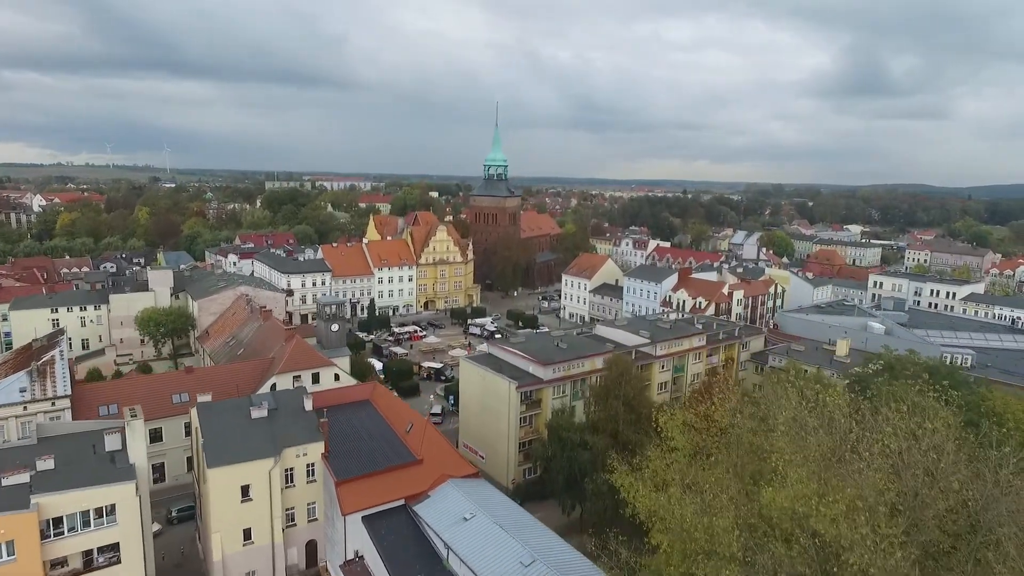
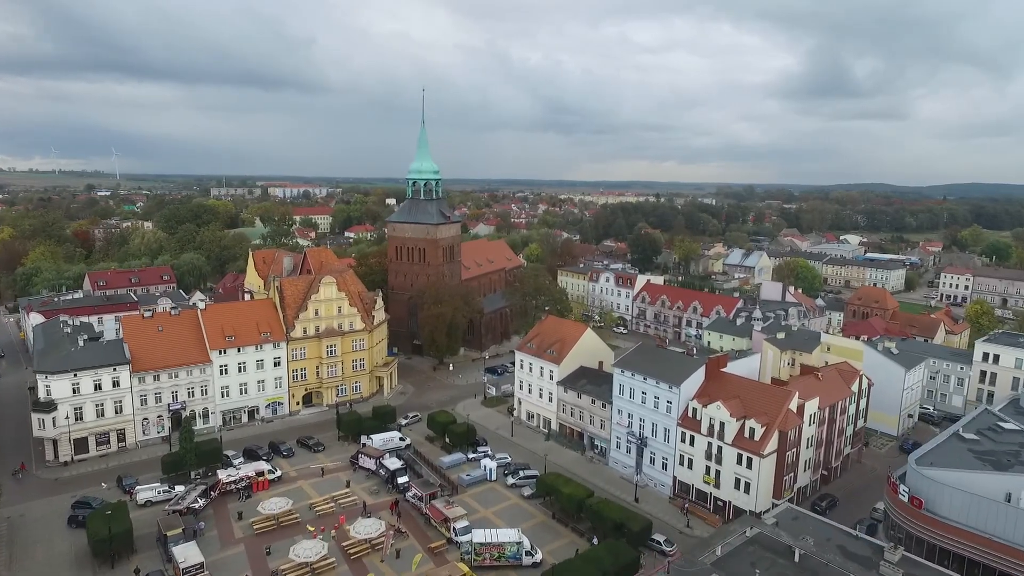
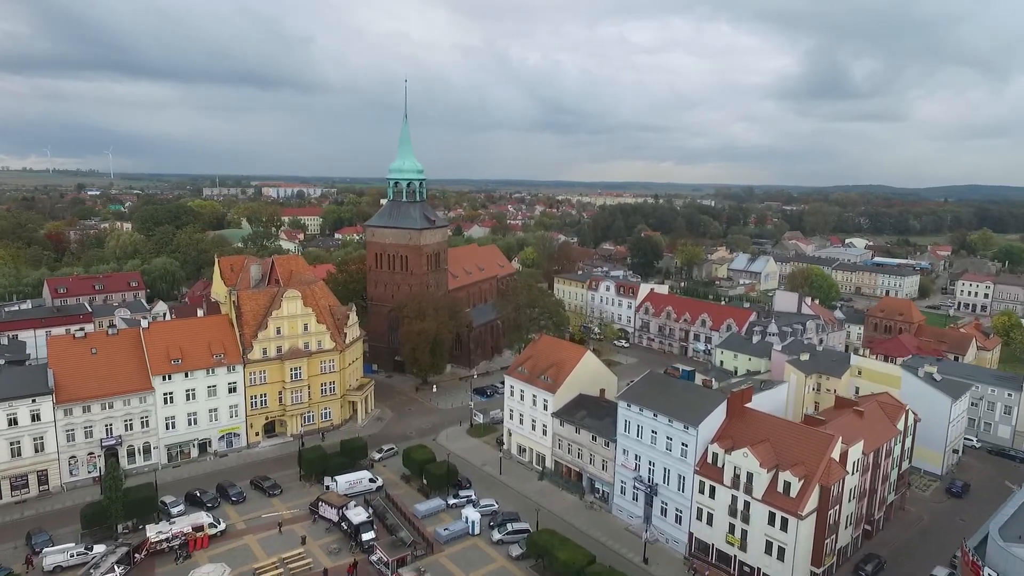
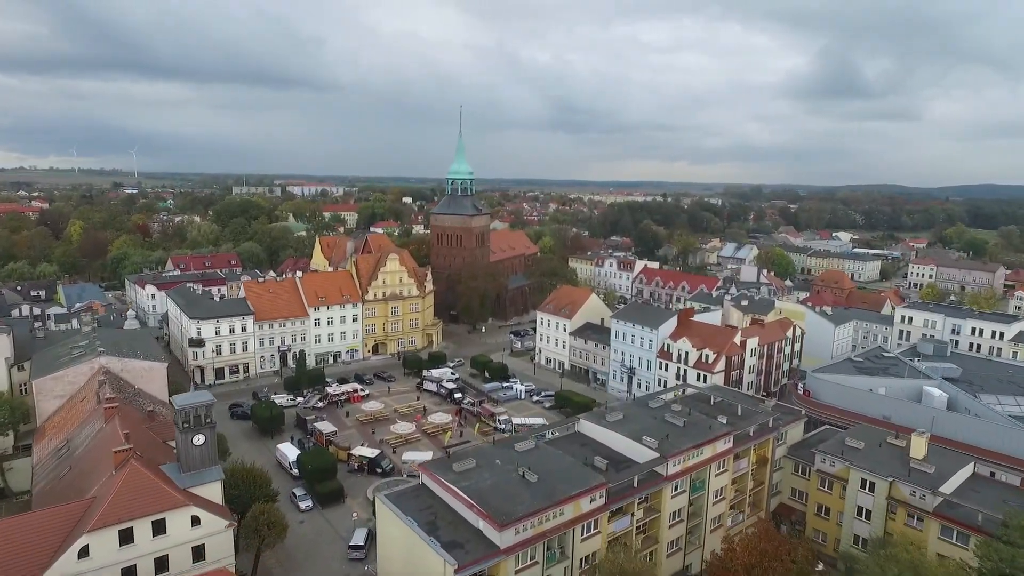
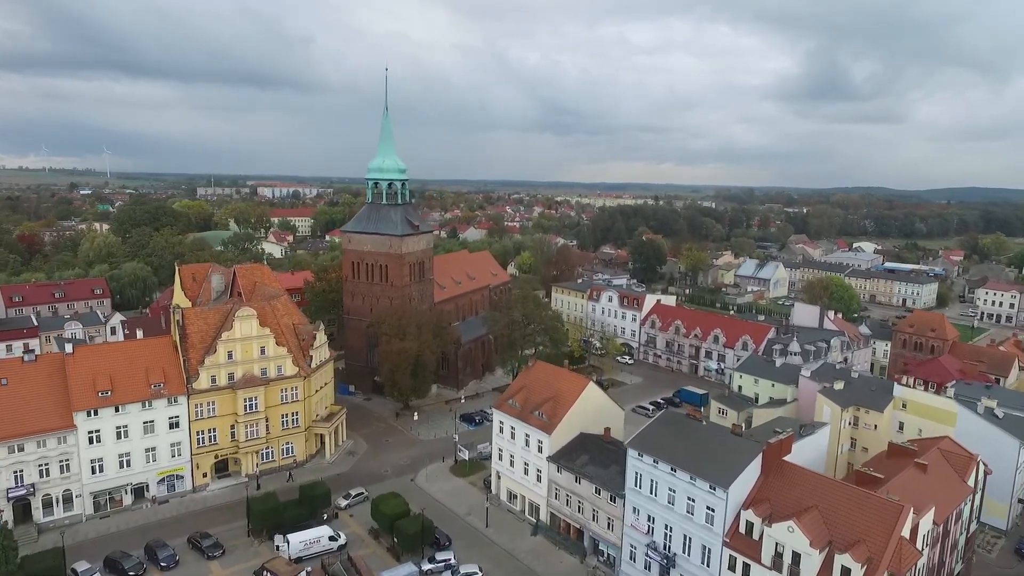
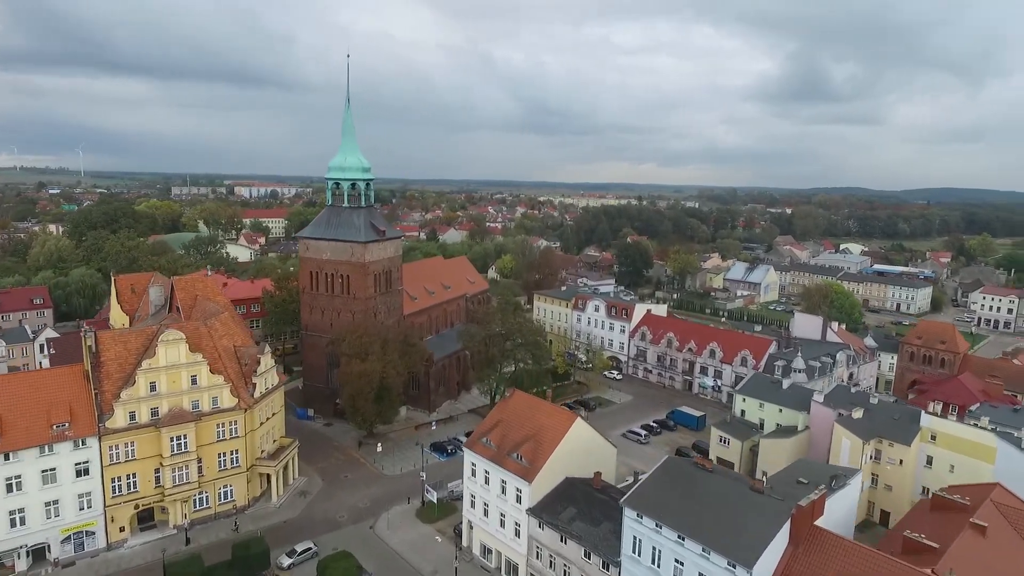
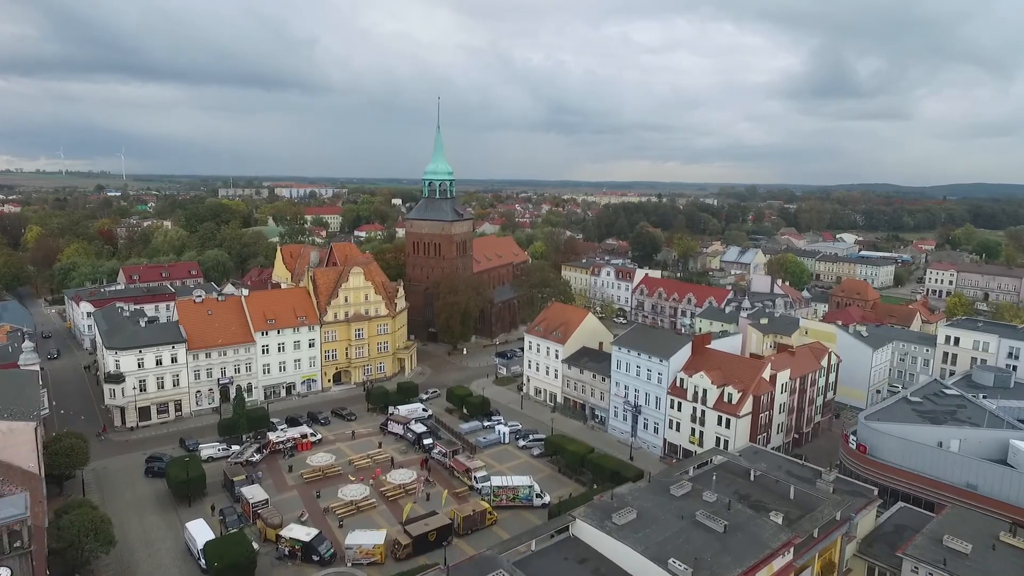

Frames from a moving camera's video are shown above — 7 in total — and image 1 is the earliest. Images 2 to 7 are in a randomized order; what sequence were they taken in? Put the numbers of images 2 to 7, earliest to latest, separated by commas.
4, 7, 2, 3, 5, 6
